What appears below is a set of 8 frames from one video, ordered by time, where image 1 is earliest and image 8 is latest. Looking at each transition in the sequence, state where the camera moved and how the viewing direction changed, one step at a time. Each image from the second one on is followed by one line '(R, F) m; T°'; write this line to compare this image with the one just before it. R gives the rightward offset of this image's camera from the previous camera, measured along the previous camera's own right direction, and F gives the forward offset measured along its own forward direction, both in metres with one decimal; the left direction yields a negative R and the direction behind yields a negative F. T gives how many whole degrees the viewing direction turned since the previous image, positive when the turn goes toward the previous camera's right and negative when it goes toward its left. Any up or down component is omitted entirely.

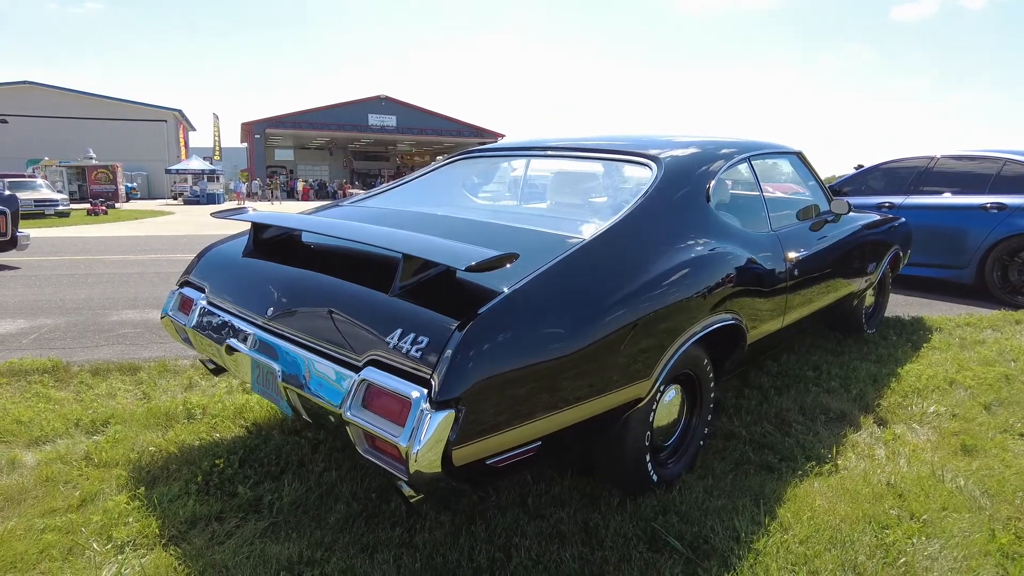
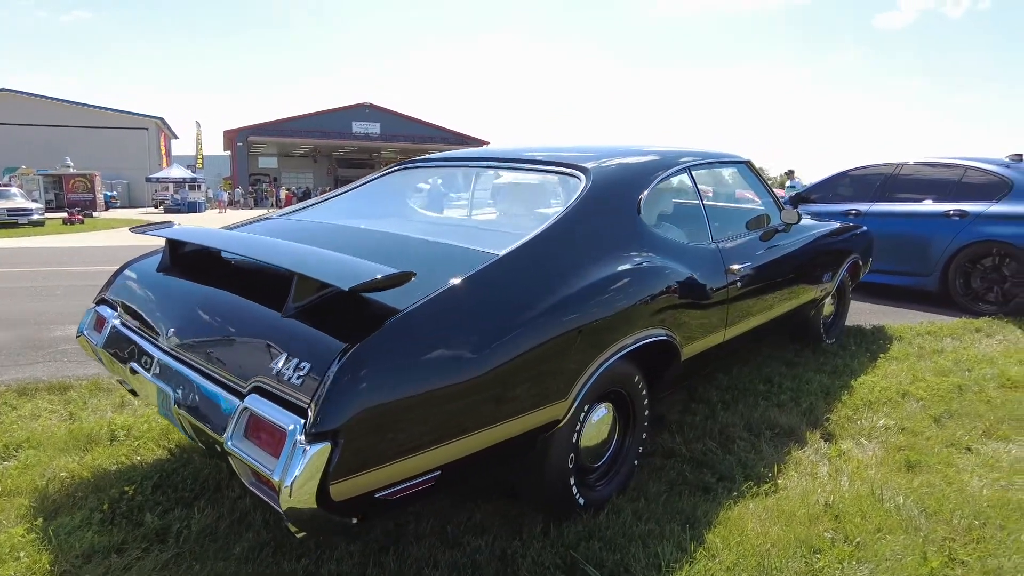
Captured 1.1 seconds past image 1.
(+0.2, +0.1) m; +1°
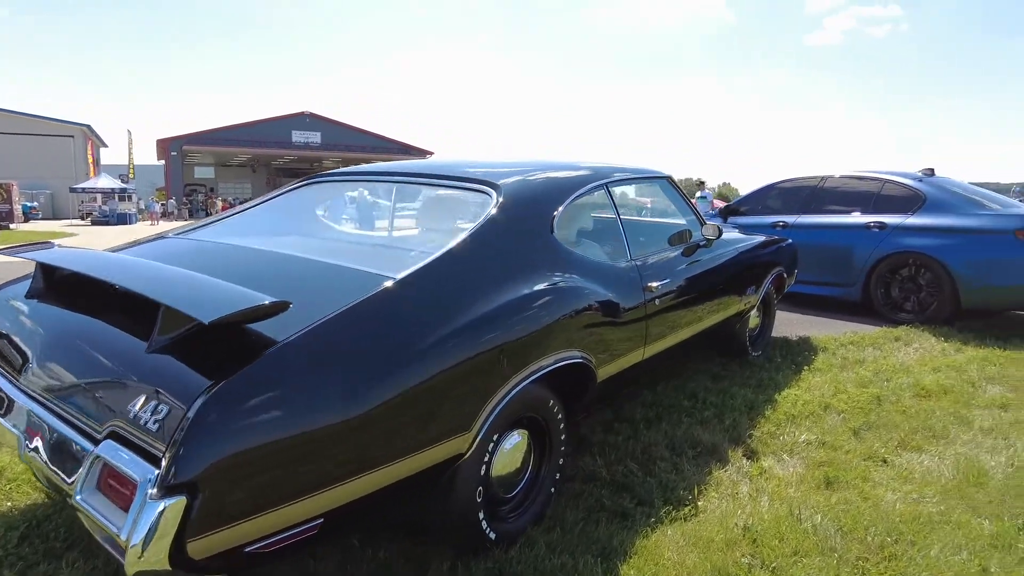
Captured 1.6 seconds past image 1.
(+0.1, +0.1) m; +5°
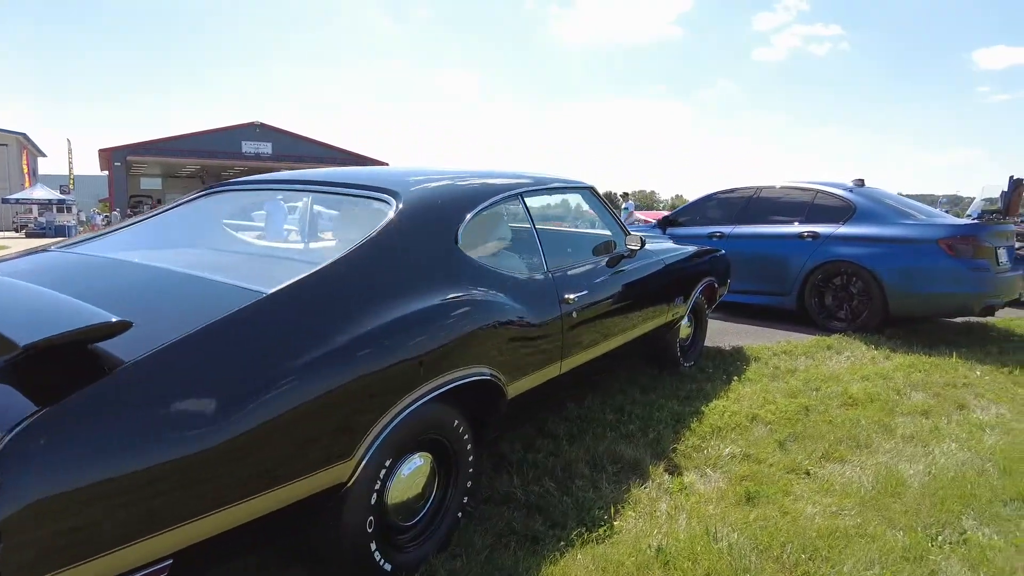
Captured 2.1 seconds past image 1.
(+0.2, +0.1) m; +4°
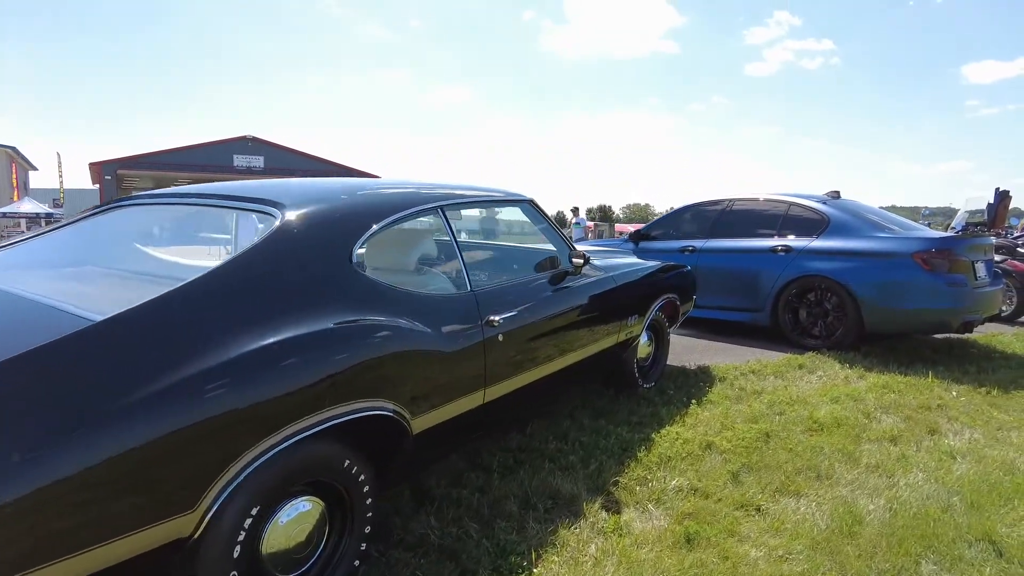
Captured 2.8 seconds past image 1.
(+0.3, +0.2) m; 0°
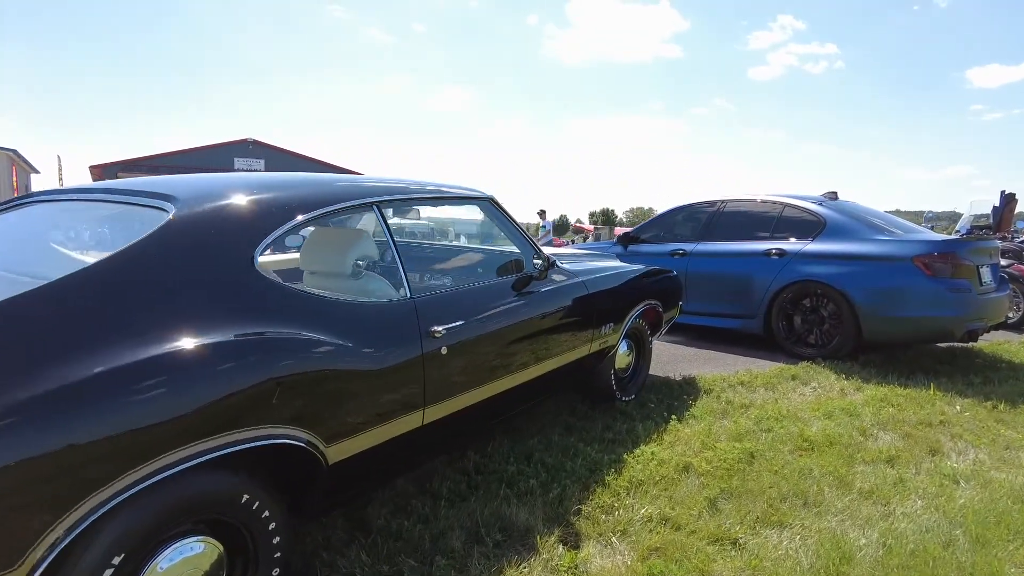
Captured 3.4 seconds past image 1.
(+0.2, +0.3) m; 0°
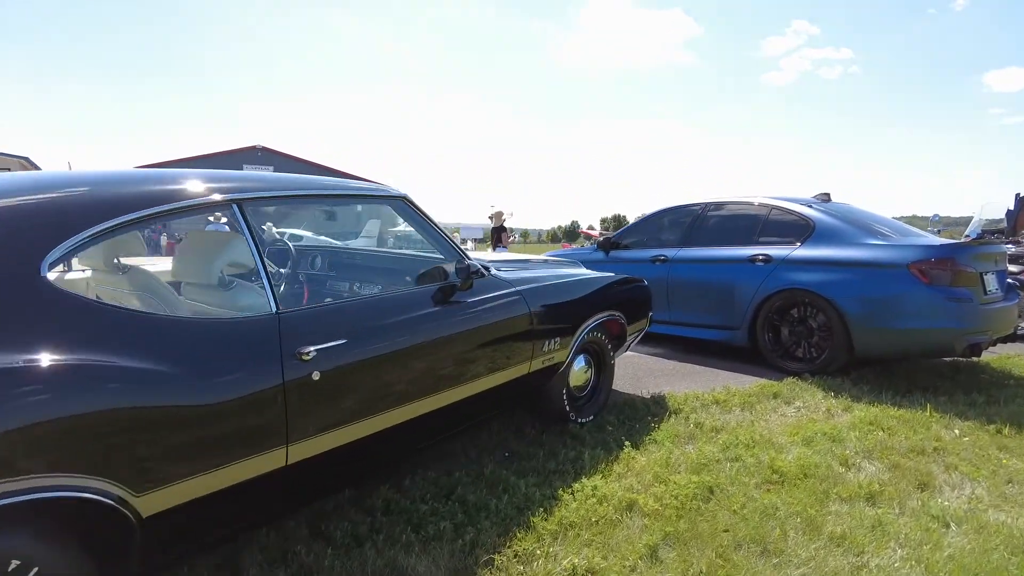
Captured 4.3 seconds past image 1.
(+0.4, +0.4) m; -1°
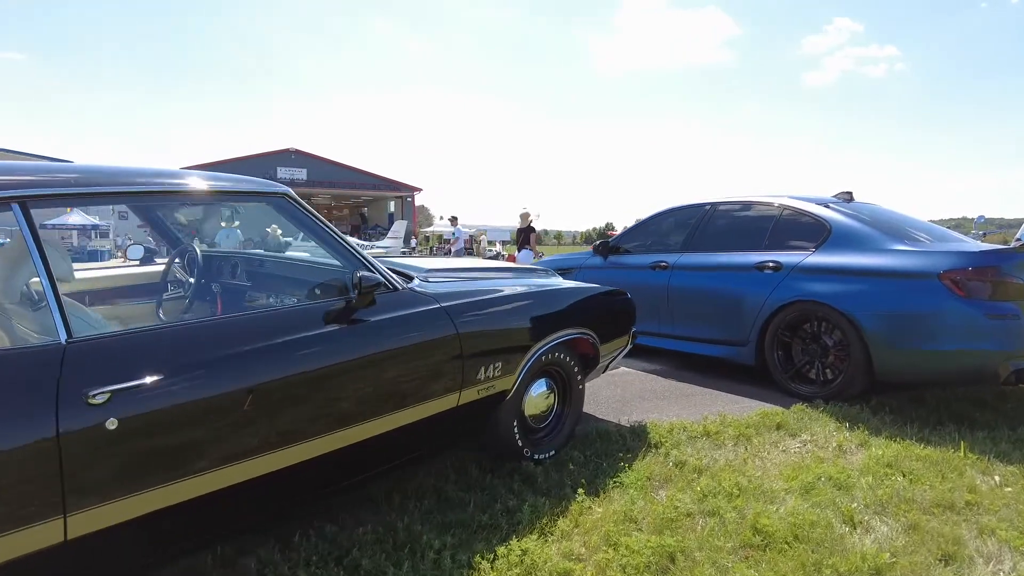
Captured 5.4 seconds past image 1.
(+0.4, +0.5) m; -3°
